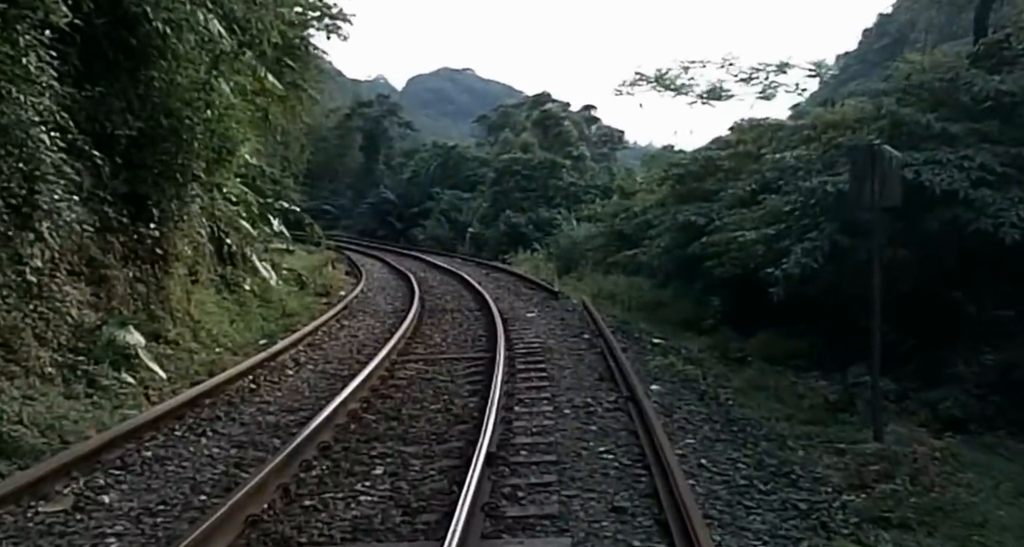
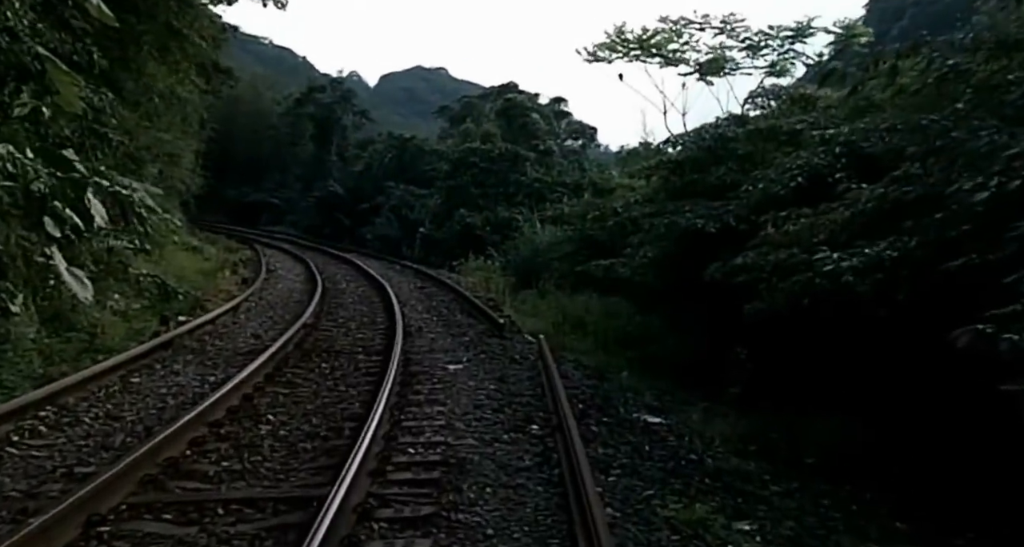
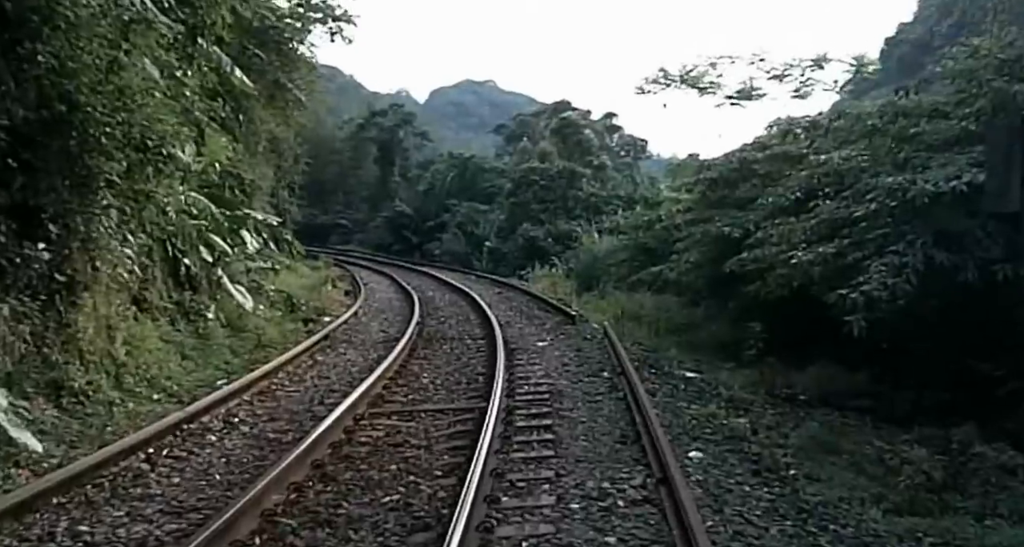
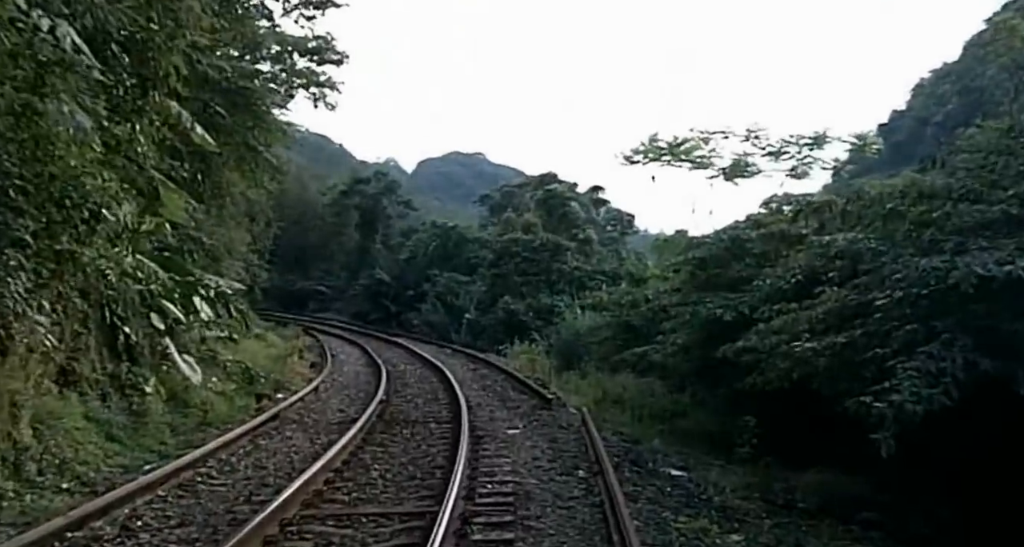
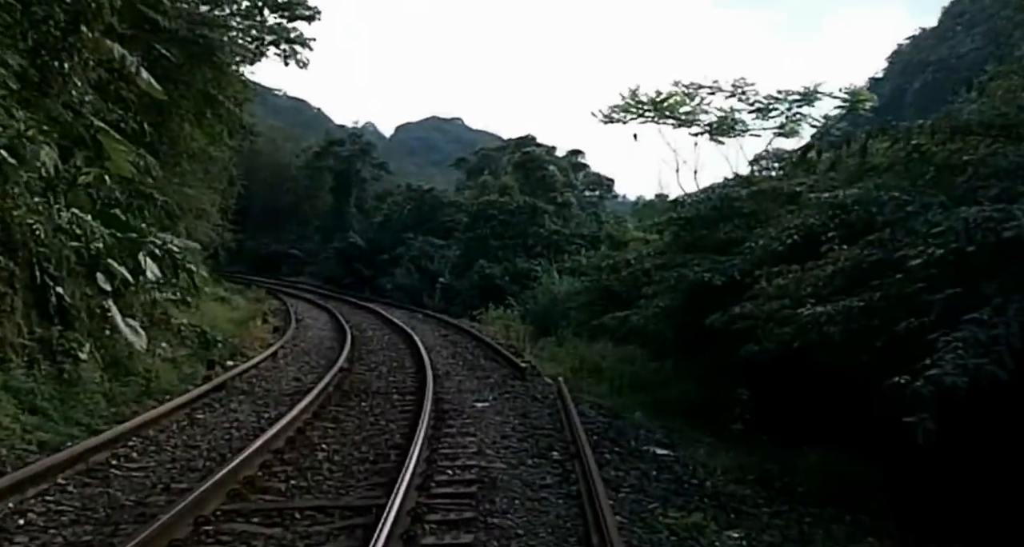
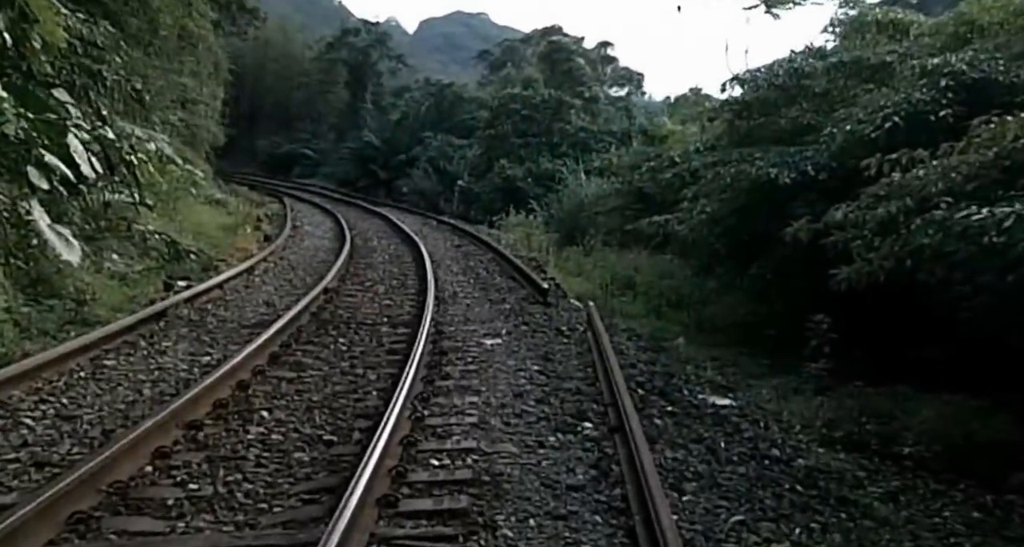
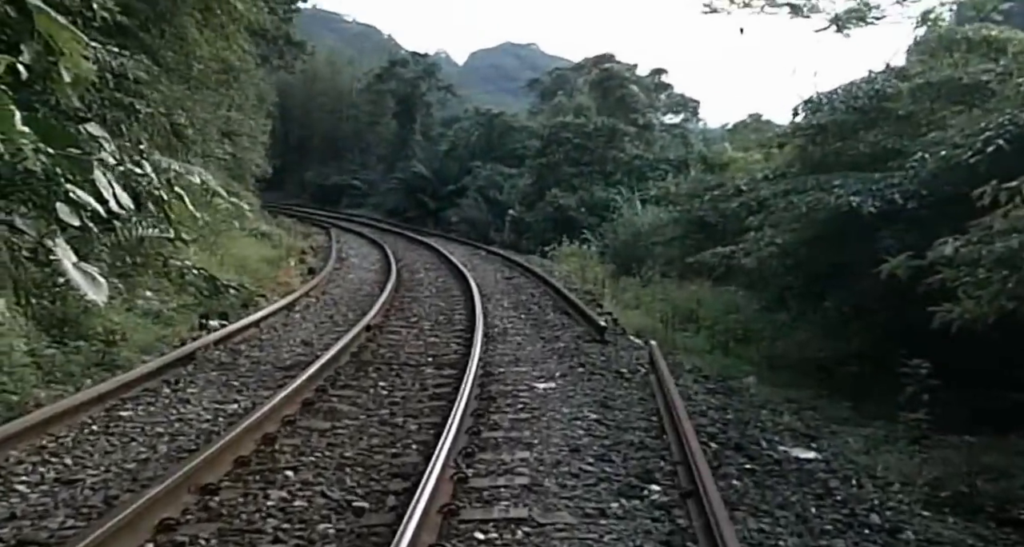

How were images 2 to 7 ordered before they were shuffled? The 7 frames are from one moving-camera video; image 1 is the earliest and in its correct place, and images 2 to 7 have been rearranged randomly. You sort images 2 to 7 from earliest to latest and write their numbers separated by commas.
3, 4, 5, 2, 6, 7
